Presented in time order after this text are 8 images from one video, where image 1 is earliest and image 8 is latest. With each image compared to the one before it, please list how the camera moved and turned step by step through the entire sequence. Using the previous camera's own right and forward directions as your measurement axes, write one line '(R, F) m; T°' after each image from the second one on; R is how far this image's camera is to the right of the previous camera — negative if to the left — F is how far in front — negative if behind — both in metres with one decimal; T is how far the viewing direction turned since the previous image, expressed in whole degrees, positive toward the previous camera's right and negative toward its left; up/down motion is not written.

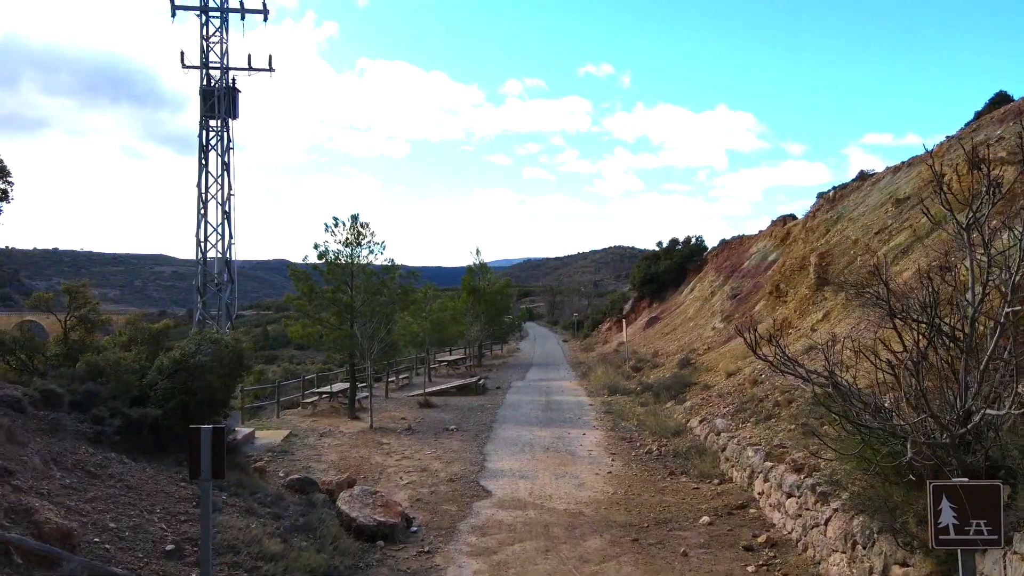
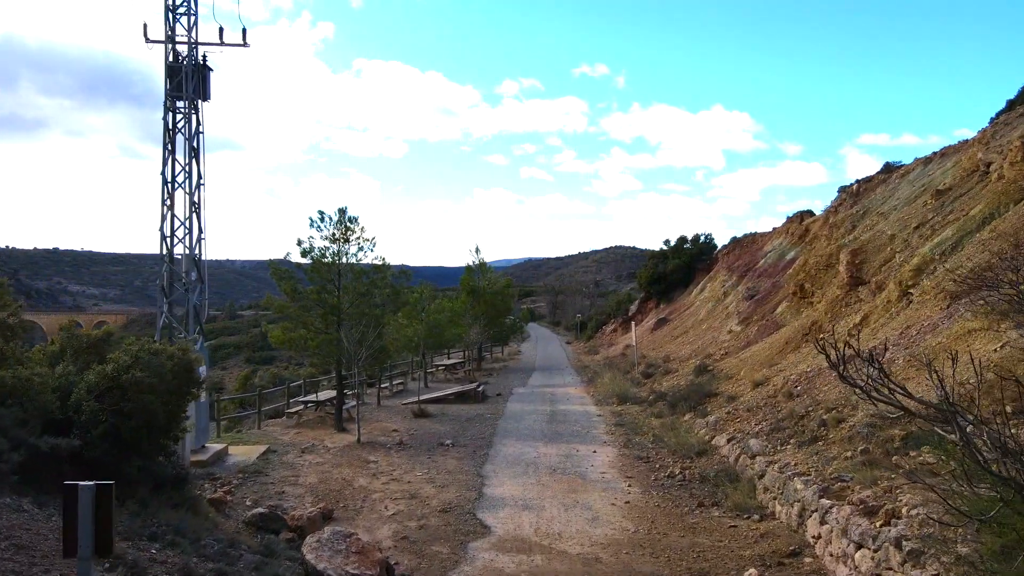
(0.0, +1.3) m; 0°
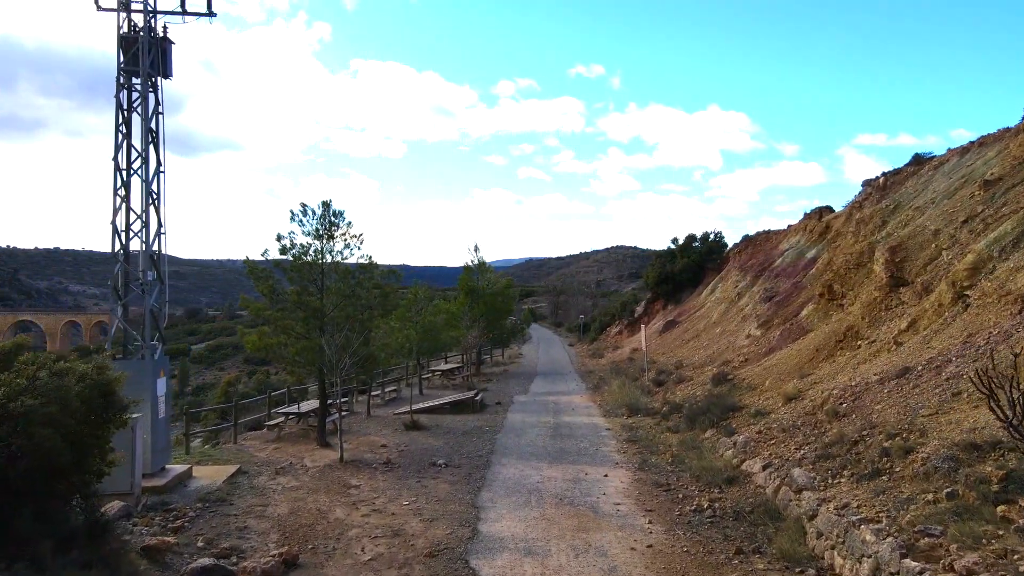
(0.0, +1.3) m; 0°
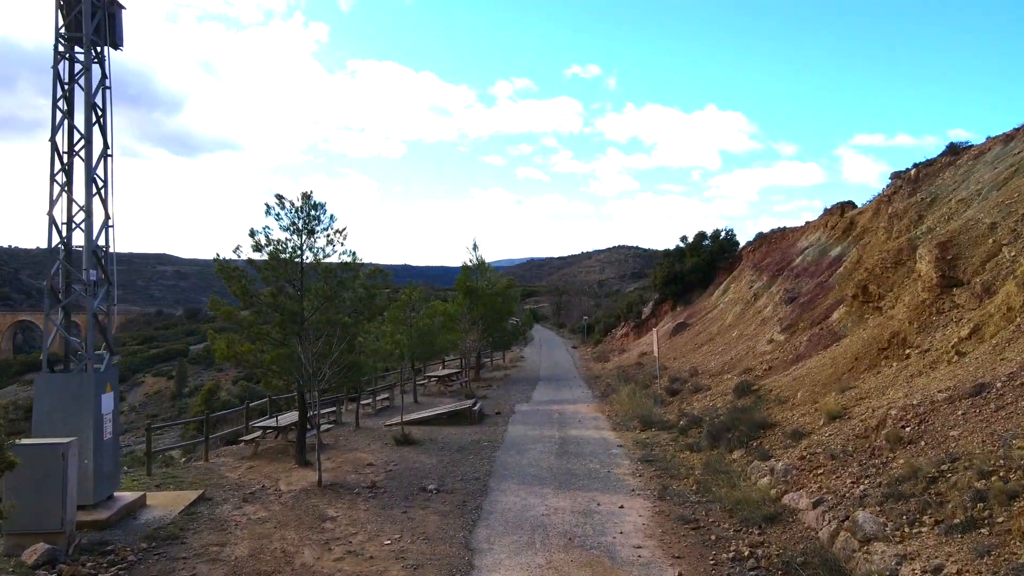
(0.0, +1.3) m; 0°
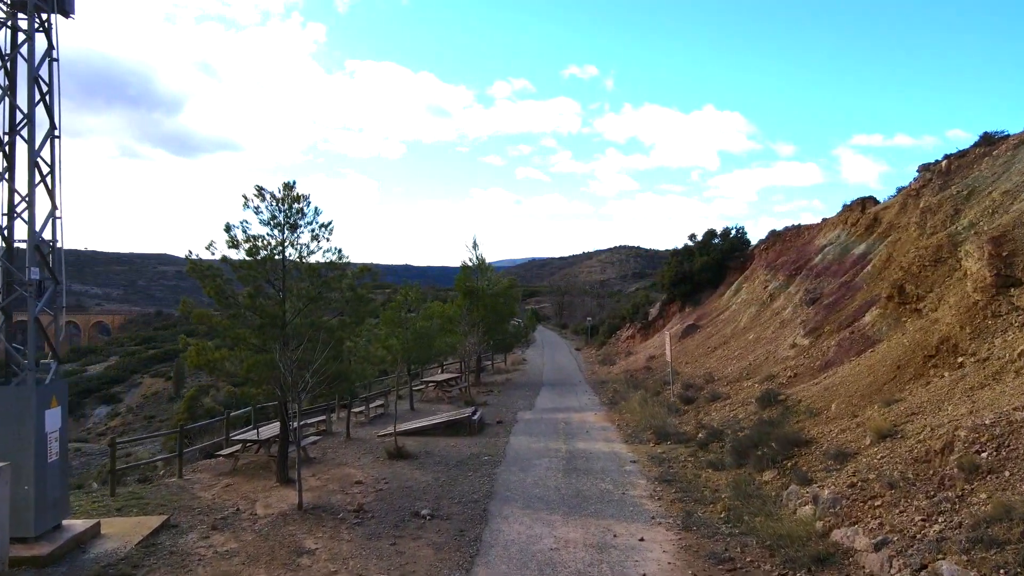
(0.0, +1.1) m; 0°
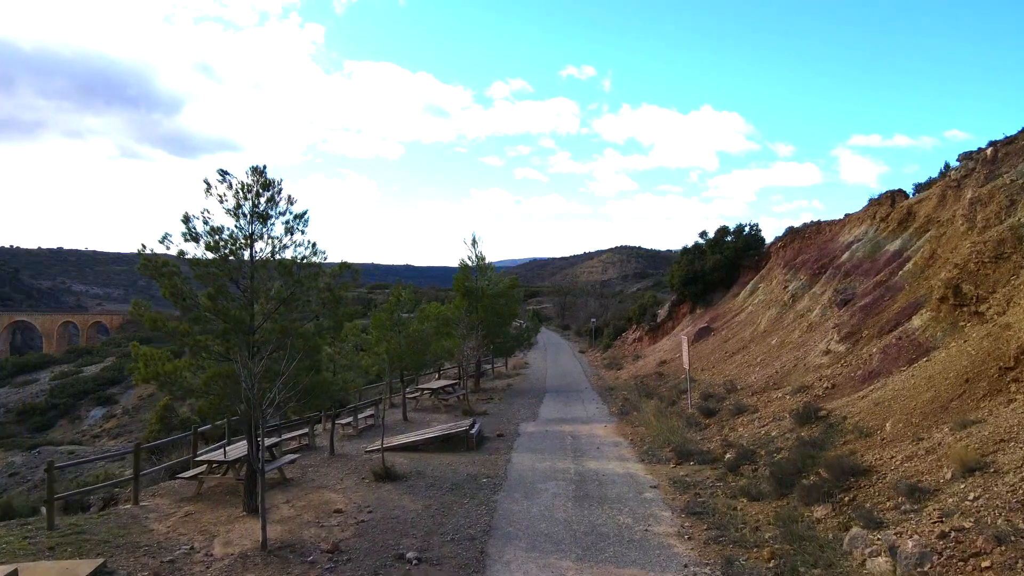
(0.0, +1.4) m; 0°
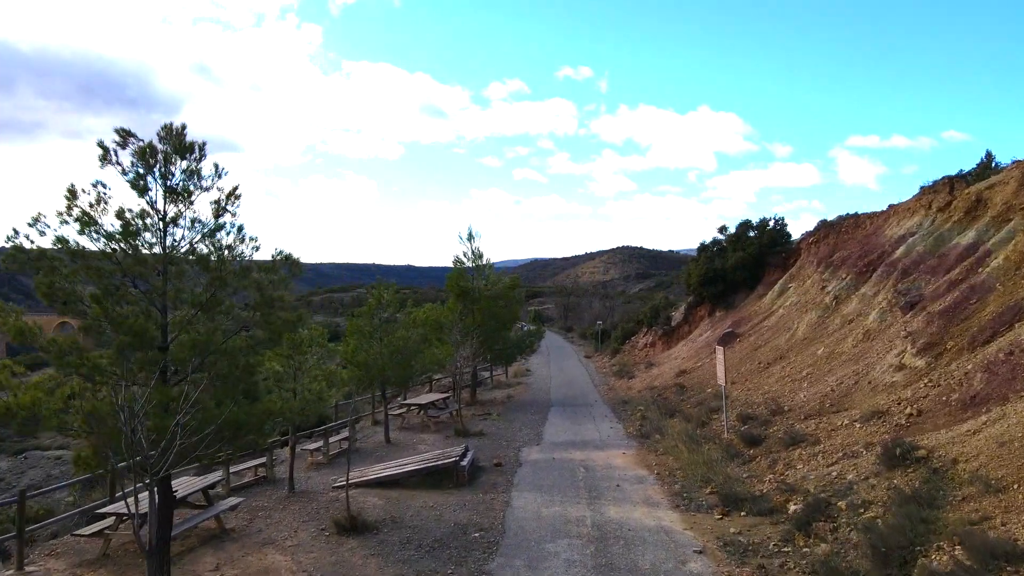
(0.0, +2.3) m; 0°
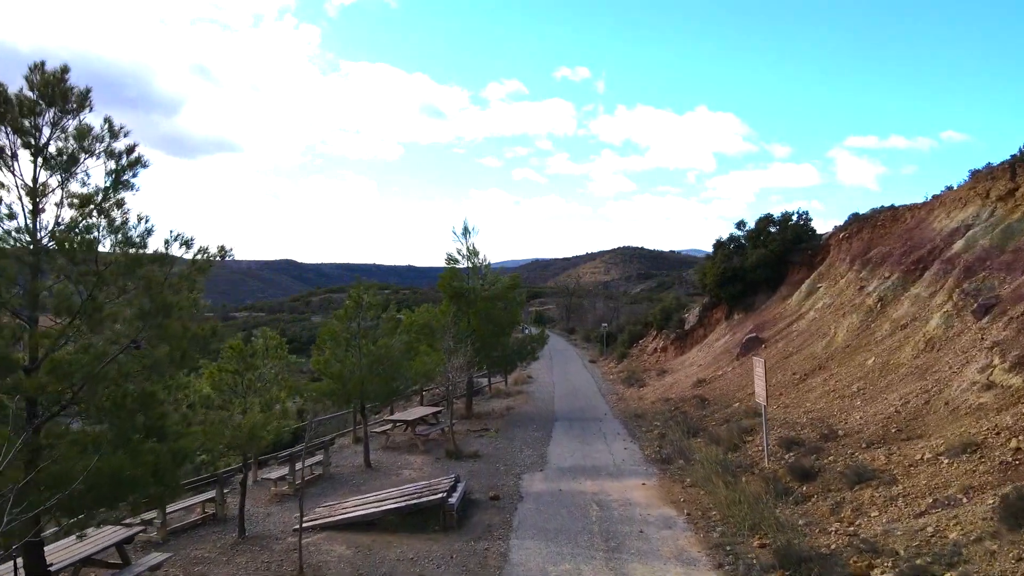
(0.0, +1.9) m; 0°
